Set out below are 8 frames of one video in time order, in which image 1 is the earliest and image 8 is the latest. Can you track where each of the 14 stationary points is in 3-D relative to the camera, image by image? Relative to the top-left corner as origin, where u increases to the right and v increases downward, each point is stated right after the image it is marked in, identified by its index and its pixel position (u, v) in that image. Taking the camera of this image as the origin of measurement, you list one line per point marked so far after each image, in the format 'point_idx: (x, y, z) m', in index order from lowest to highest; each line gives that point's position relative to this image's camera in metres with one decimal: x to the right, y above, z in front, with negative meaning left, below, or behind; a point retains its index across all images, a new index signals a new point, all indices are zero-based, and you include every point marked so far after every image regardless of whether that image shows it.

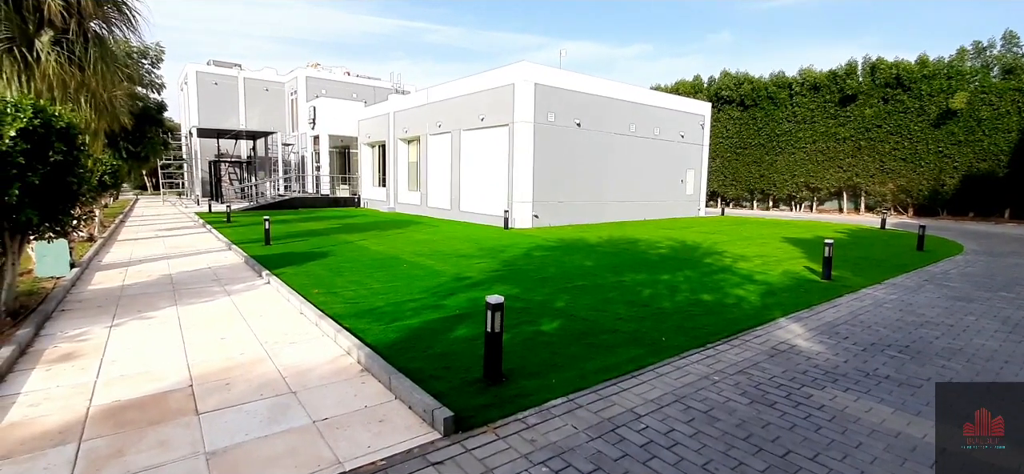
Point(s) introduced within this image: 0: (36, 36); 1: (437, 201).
0: (-7.2, +3.0, +7.4) m
1: (-3.0, +1.4, +19.7) m
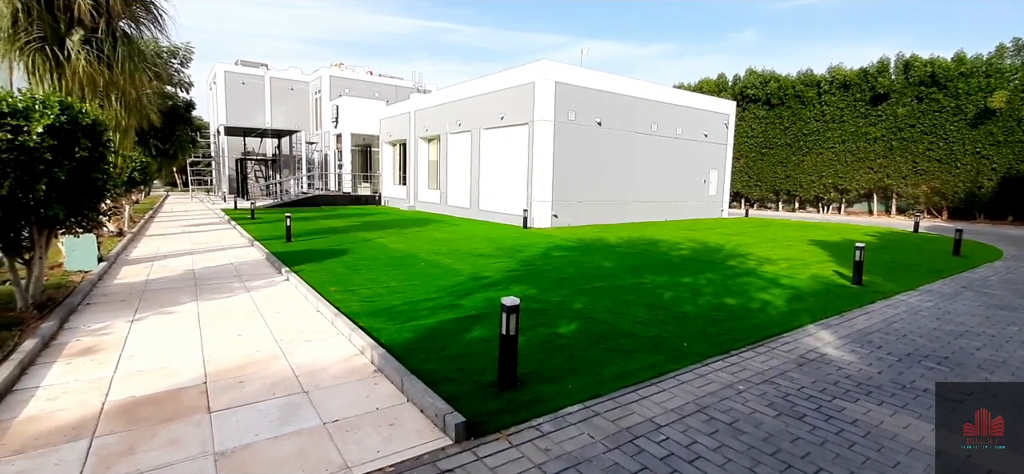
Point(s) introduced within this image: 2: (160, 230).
0: (-6.9, +3.1, +7.6) m
1: (-2.2, +1.5, +19.7) m
2: (-10.5, +0.2, +14.6) m
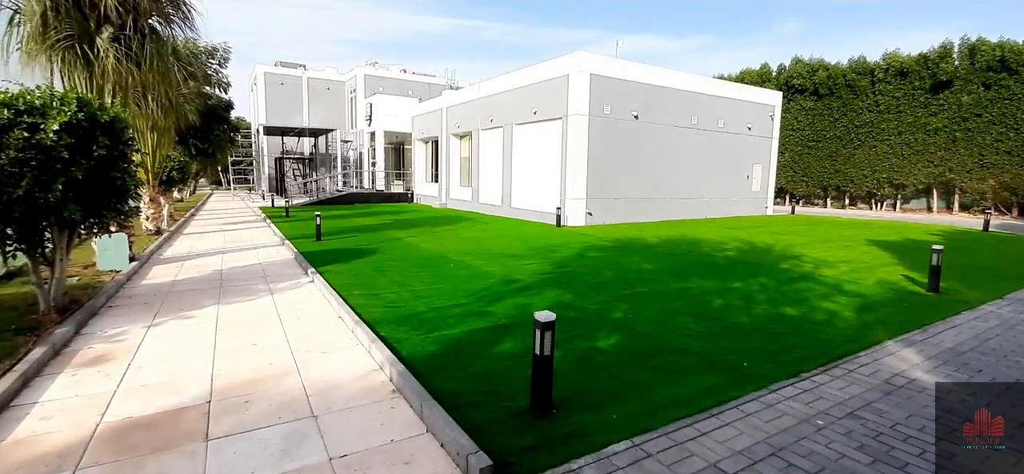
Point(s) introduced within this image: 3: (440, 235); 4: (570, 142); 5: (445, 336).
0: (-6.4, +3.1, +7.5) m
1: (-0.9, +1.6, +19.4) m
2: (-9.5, +0.3, +14.8) m
3: (-1.8, 0.0, +12.3) m
4: (+1.8, +2.9, +14.9) m
5: (-0.6, -0.9, +4.7) m
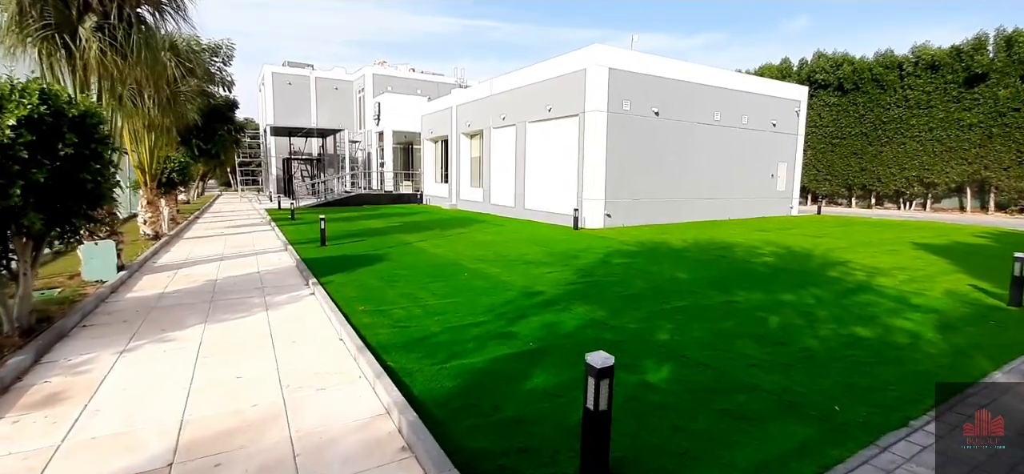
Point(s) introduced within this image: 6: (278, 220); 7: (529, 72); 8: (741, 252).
0: (-6.1, +3.0, +6.9) m
1: (-0.4, +1.5, +18.6) m
2: (-9.1, +0.1, +14.2) m
3: (-1.4, -0.1, +11.6) m
4: (+2.2, +2.8, +14.1) m
5: (-0.4, -1.0, +3.9) m
6: (-8.2, +0.6, +16.9) m
7: (+0.6, +5.6, +16.5) m
8: (+4.7, -0.3, +10.0) m
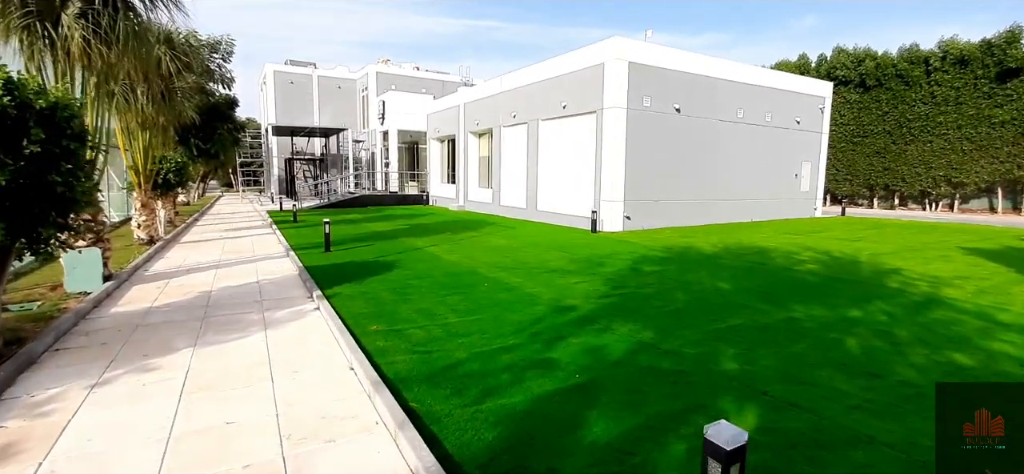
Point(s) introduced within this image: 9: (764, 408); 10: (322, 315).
0: (-5.7, +2.9, +6.2) m
1: (0.0, +1.4, +17.9) m
2: (-8.7, 0.0, +13.6) m
3: (-1.0, -0.2, +10.9) m
4: (+2.6, +2.7, +13.4) m
5: (-0.1, -1.1, +3.2) m
6: (-7.7, +0.5, +16.3) m
7: (+1.0, +5.5, +15.8) m
8: (+5.1, -0.4, +9.3) m
9: (+1.7, -1.1, +3.3) m
10: (-2.2, -0.9, +5.6) m
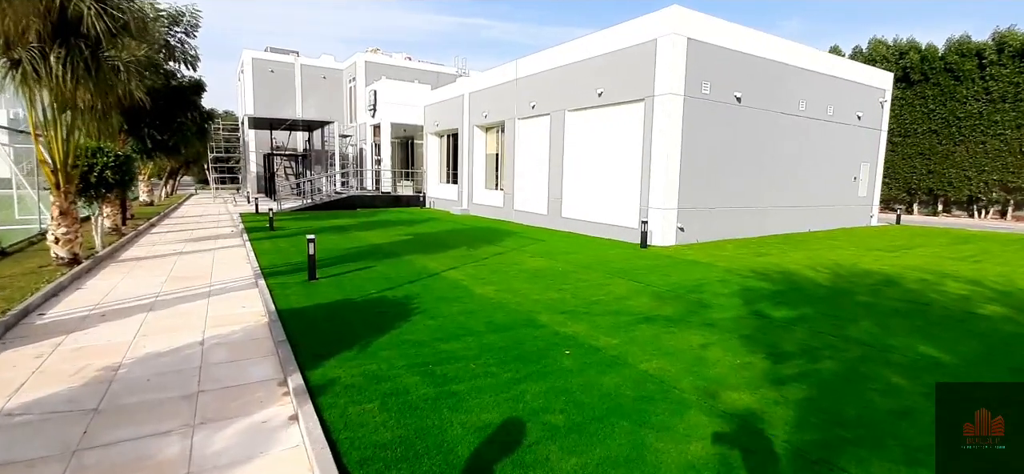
0: (-4.8, +2.6, +3.5) m
1: (+0.5, +1.1, +15.4) m
2: (-8.0, -0.3, +10.8) m
3: (-0.3, -0.5, +8.3) m
4: (+3.2, +2.4, +10.9) m
5: (+0.9, -1.5, +0.7) m
6: (-7.2, +0.2, +13.5) m
7: (+1.6, +5.1, +13.3) m
8: (+5.8, -0.8, +6.9) m
9: (+2.6, -1.5, +0.8) m
10: (-1.3, -1.2, +3.1) m
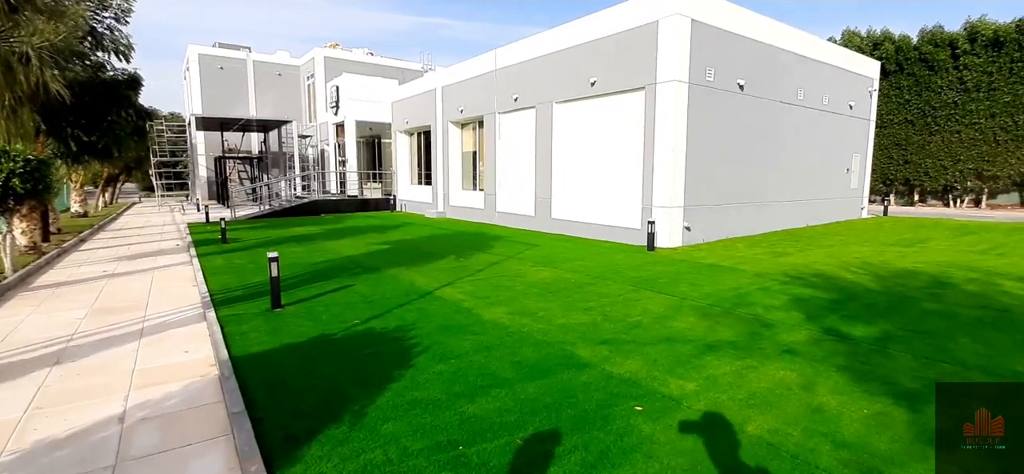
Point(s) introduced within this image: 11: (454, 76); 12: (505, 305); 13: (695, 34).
0: (-4.5, +2.3, +2.0) m
1: (0.0, +0.9, +14.2) m
2: (-8.1, -0.6, +9.0) m
3: (-0.2, -0.6, +7.1) m
4: (+3.0, +2.3, +10.0) m
5: (+1.5, -1.6, -0.4) m
6: (-7.5, -0.1, +11.8) m
7: (+1.1, +5.1, +12.2) m
8: (+6.0, -0.7, +6.1) m
9: (+3.2, -1.6, -0.2) m
10: (-0.8, -1.4, +1.8) m
11: (-1.9, +5.5, +16.7) m
12: (-0.1, -0.8, +5.8) m
13: (+3.7, +4.1, +9.9) m
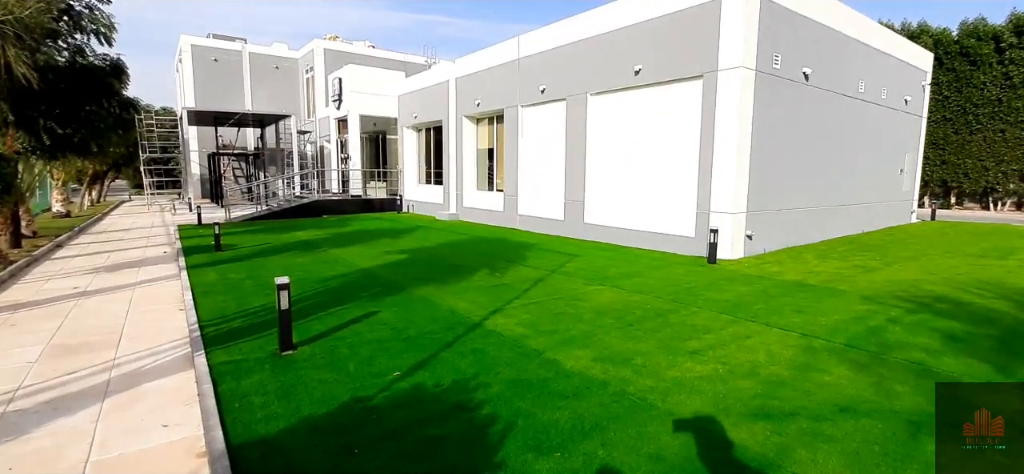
0: (-3.7, +2.1, +0.6) m
1: (+0.7, +0.8, +12.9) m
2: (-7.4, -0.8, +7.7) m
3: (+0.5, -0.8, +5.8) m
4: (+3.7, +2.2, +8.7) m
5: (+2.3, -1.8, -1.7) m
6: (-6.8, -0.3, +10.4) m
7: (+1.8, +4.9, +10.8) m
8: (+6.7, -0.9, +4.9) m
9: (+4.0, -1.8, -1.5) m
10: (-0.1, -1.6, +0.5) m
11: (-1.3, +5.4, +15.3) m
12: (+0.6, -1.0, +4.5) m
13: (+4.4, +3.9, +8.6) m
